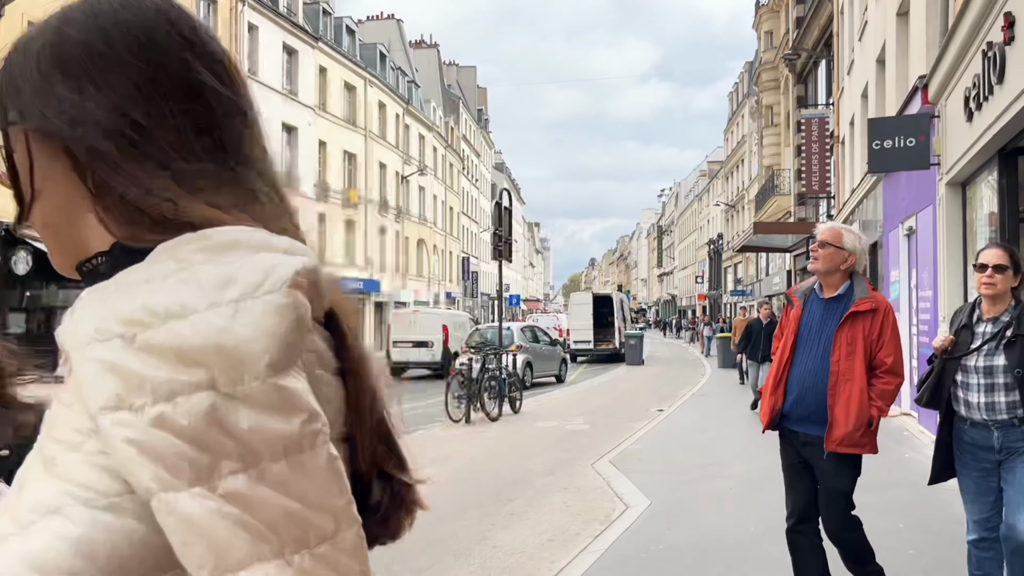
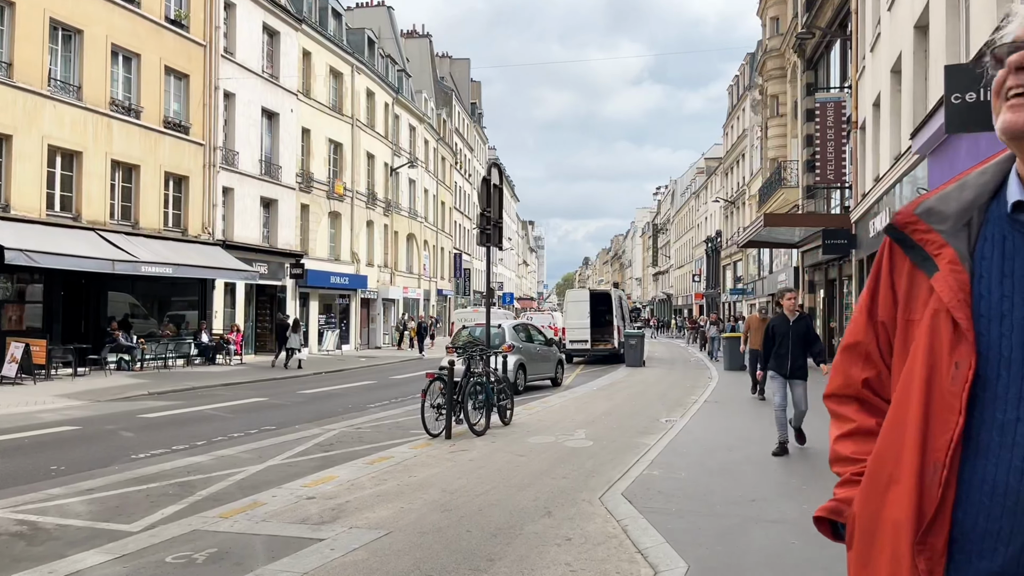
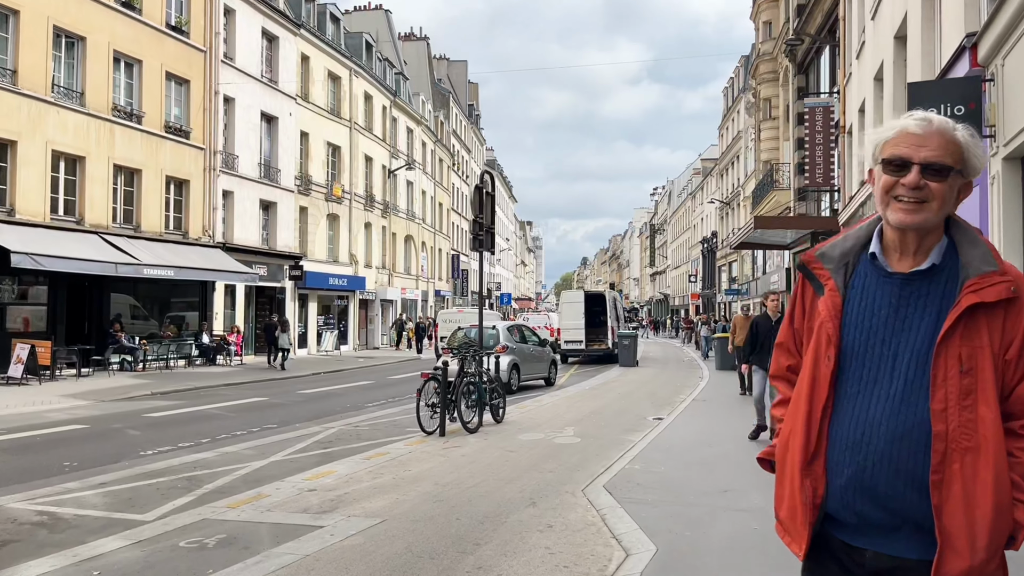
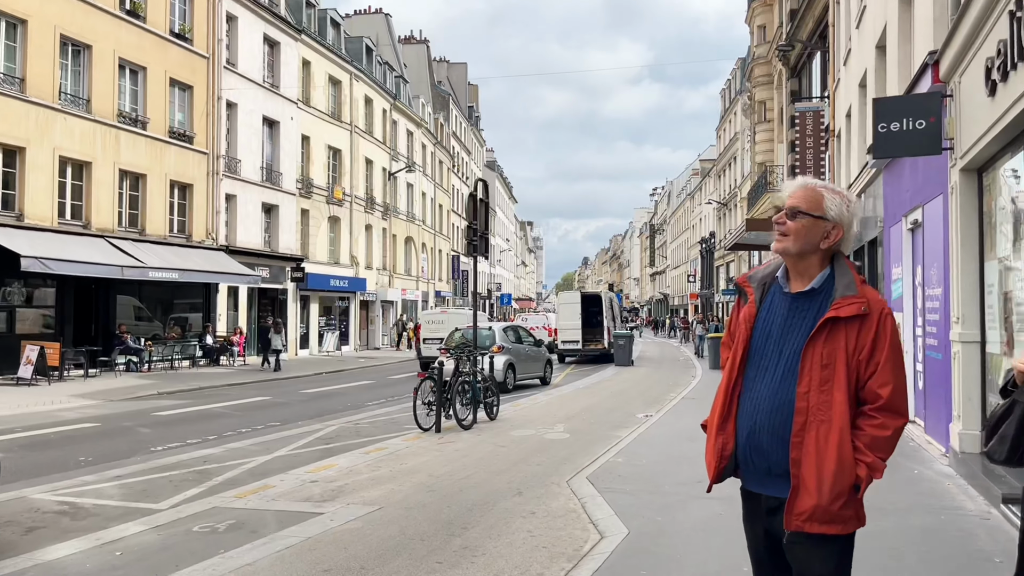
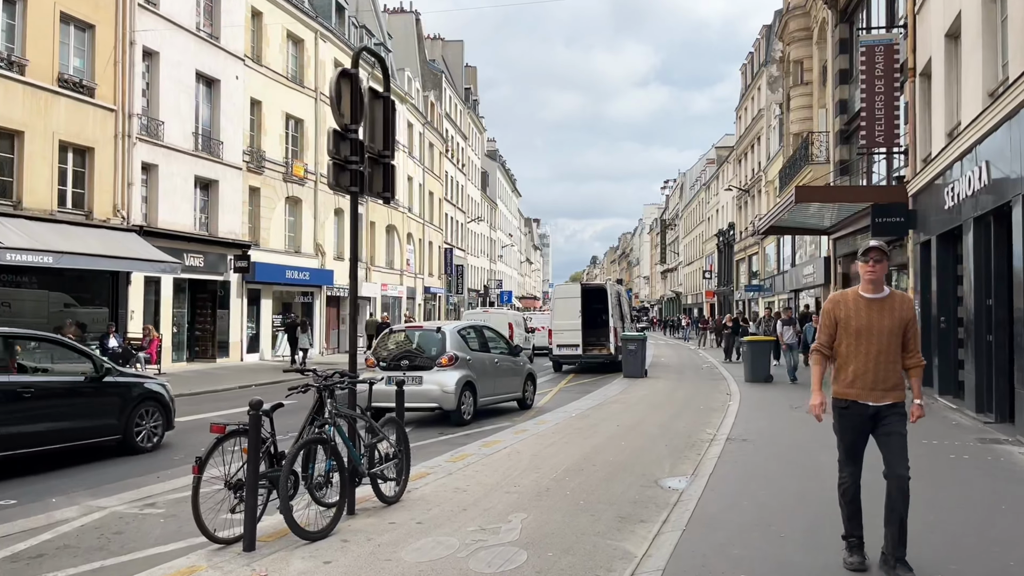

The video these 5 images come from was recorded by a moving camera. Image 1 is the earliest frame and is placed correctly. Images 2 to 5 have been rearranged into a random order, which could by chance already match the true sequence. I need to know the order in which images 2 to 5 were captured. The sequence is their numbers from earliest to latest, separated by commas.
4, 3, 2, 5
